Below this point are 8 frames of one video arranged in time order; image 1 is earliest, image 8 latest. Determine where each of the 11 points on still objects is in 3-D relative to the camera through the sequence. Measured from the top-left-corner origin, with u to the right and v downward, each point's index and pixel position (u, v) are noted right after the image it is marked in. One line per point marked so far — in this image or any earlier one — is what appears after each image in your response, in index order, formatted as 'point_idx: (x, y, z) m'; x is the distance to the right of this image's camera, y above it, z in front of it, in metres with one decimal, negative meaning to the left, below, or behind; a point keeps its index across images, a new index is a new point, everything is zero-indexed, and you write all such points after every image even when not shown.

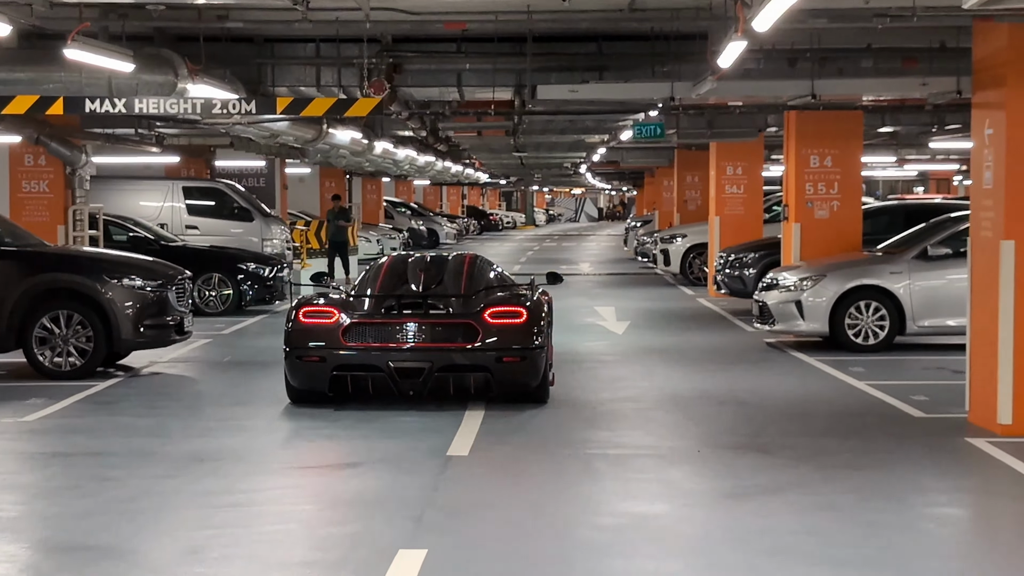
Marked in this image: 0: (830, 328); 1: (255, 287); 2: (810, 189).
0: (+2.6, -0.3, +13.3) m
1: (-2.8, 0.0, +17.6) m
2: (+3.0, +1.0, +15.8) m
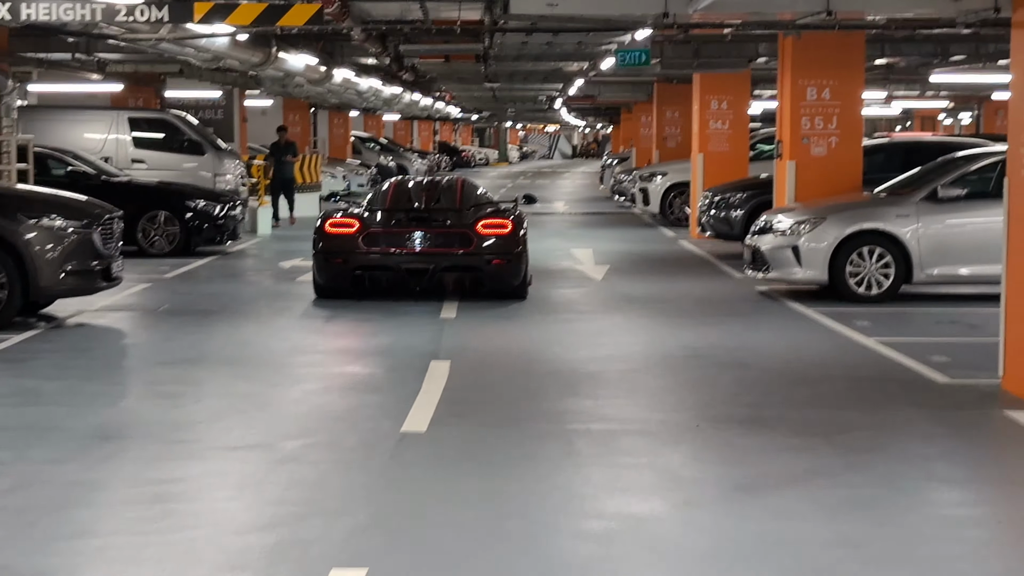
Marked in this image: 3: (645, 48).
0: (+2.4, +0.1, +12.1) m
1: (-3.1, +0.6, +16.4) m
2: (+2.7, +1.5, +14.6) m
3: (+1.3, +2.3, +15.7) m
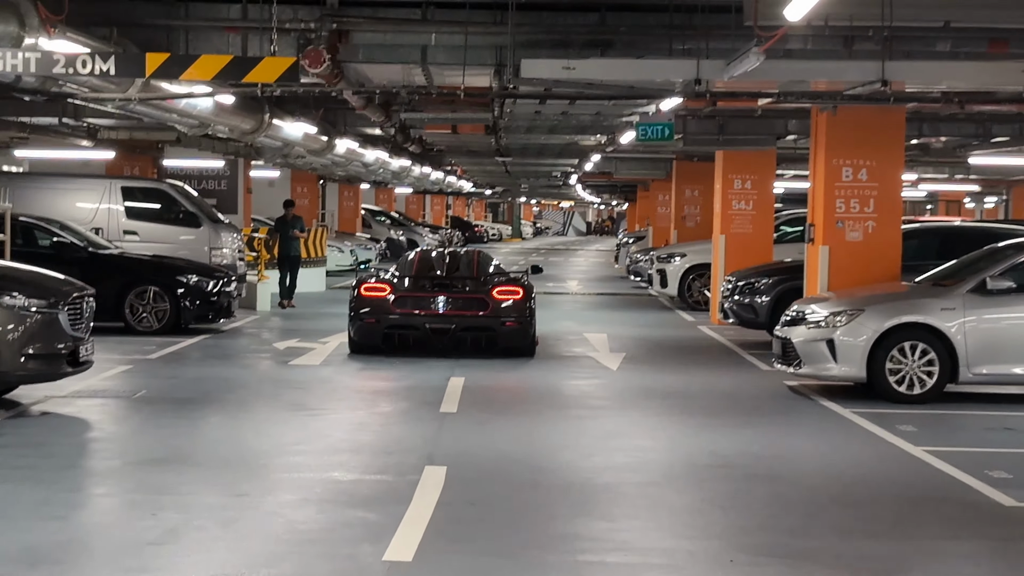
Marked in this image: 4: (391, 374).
0: (+2.5, -0.6, +11.1) m
1: (-3.0, -0.2, +15.4) m
2: (+2.8, +0.7, +13.6) m
3: (+1.4, +1.5, +14.8) m
4: (-0.9, -0.7, +12.6) m
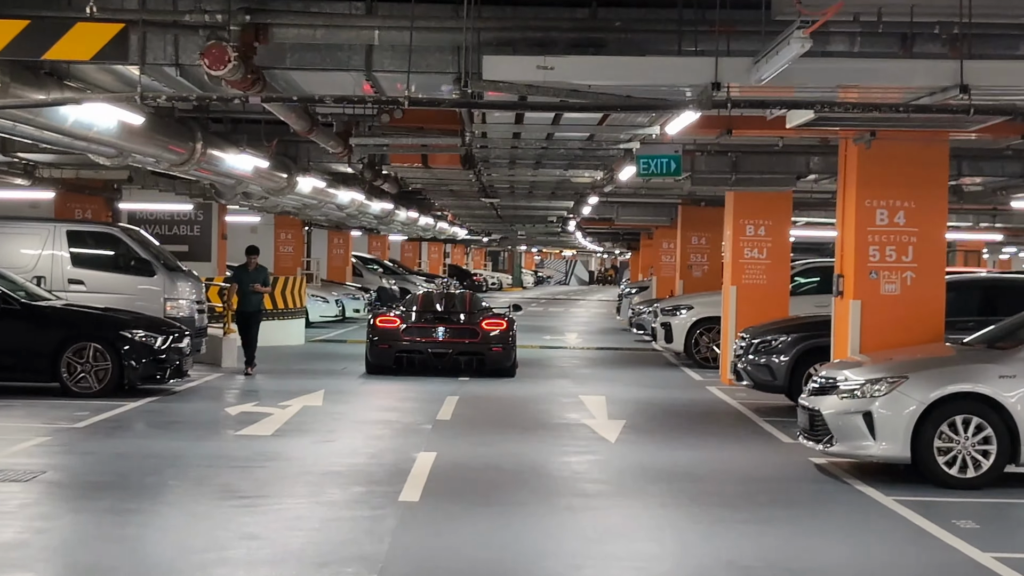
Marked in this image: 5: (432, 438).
0: (+2.3, -1.0, +9.4) m
1: (-3.2, -0.6, +13.7) m
2: (+2.7, +0.2, +11.9) m
3: (+1.3, +1.0, +13.1) m
4: (-1.1, -1.1, +10.8) m
5: (-0.6, -1.1, +11.4) m
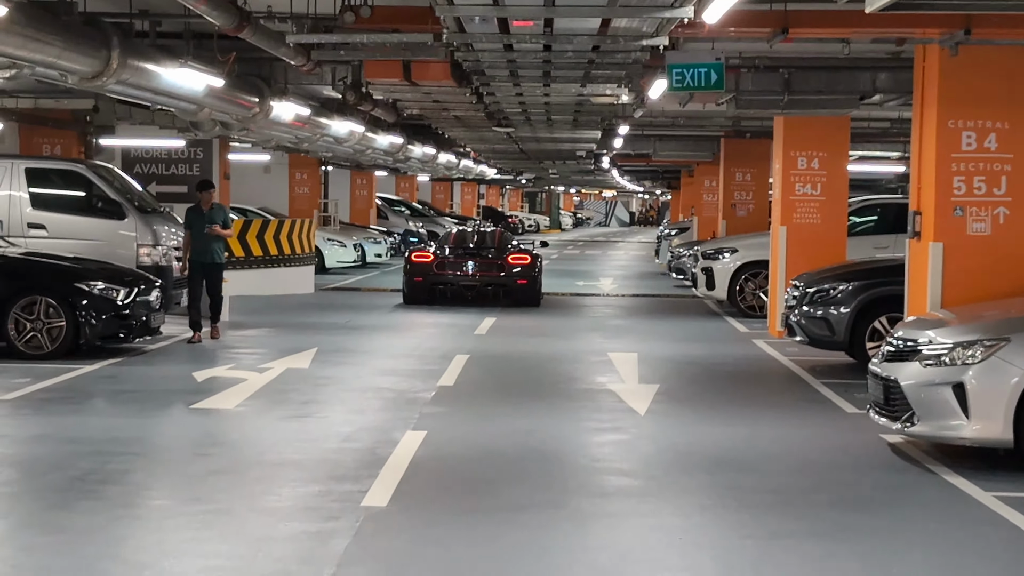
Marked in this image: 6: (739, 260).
0: (+2.3, -0.7, +7.5) m
1: (-3.0, -0.2, +11.9) m
2: (+2.7, +0.6, +9.9) m
3: (+1.4, +1.5, +11.1) m
4: (-1.0, -0.8, +9.0) m
5: (-0.5, -0.7, +9.6) m
6: (+2.6, +0.3, +18.1) m
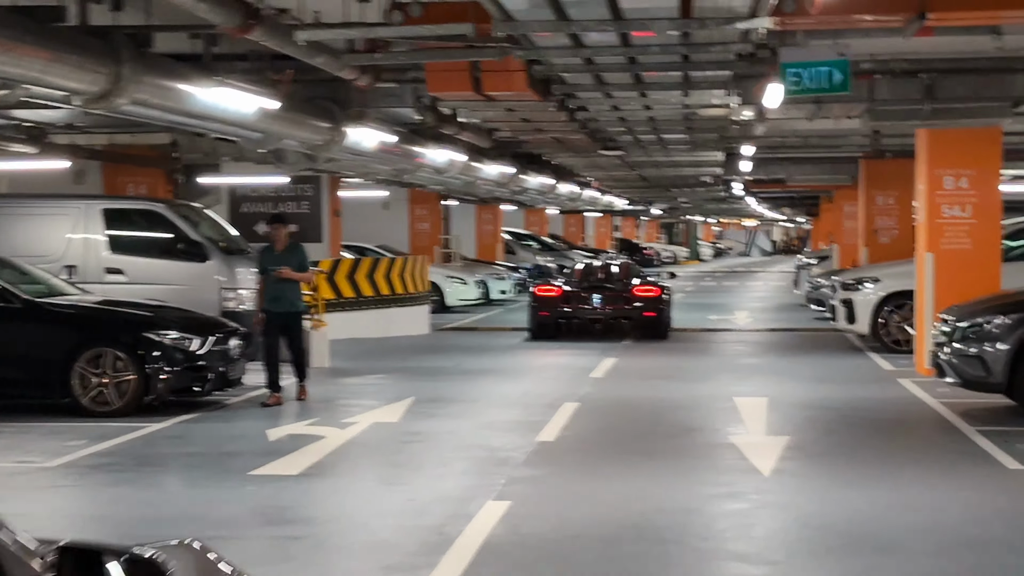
0: (+2.7, -0.8, +6.0) m
1: (-2.3, -0.6, +10.9) m
2: (+3.3, +0.4, +8.5) m
3: (+2.0, +1.2, +9.8) m
4: (-0.5, -1.0, +7.8) m
5: (0.0, -1.0, +8.4) m
6: (+3.8, 0.0, +16.6) m
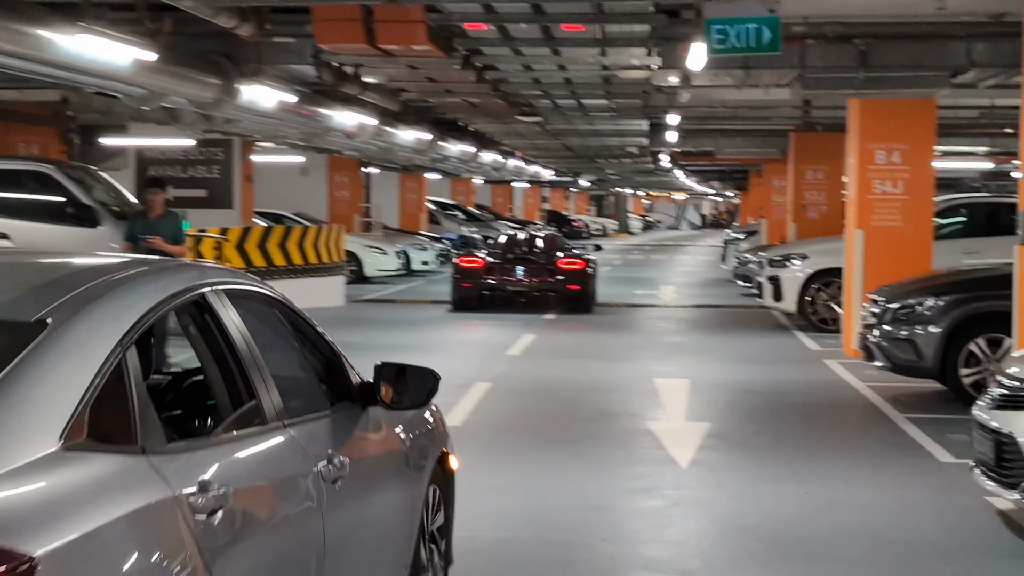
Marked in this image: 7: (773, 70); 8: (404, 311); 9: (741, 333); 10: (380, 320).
0: (+2.3, -0.8, +5.5) m
1: (-2.9, -0.3, +10.2) m
2: (+2.8, +0.5, +8.0) m
3: (+1.5, +1.4, +9.2) m
4: (-1.0, -0.9, +7.2) m
5: (-0.5, -0.8, +7.8) m
6: (+3.0, +0.2, +16.1) m
7: (+2.1, +1.7, +12.7) m
8: (-1.3, -0.3, +19.2) m
9: (+2.3, -0.5, +16.2) m
10: (-1.5, -0.4, +17.7) m
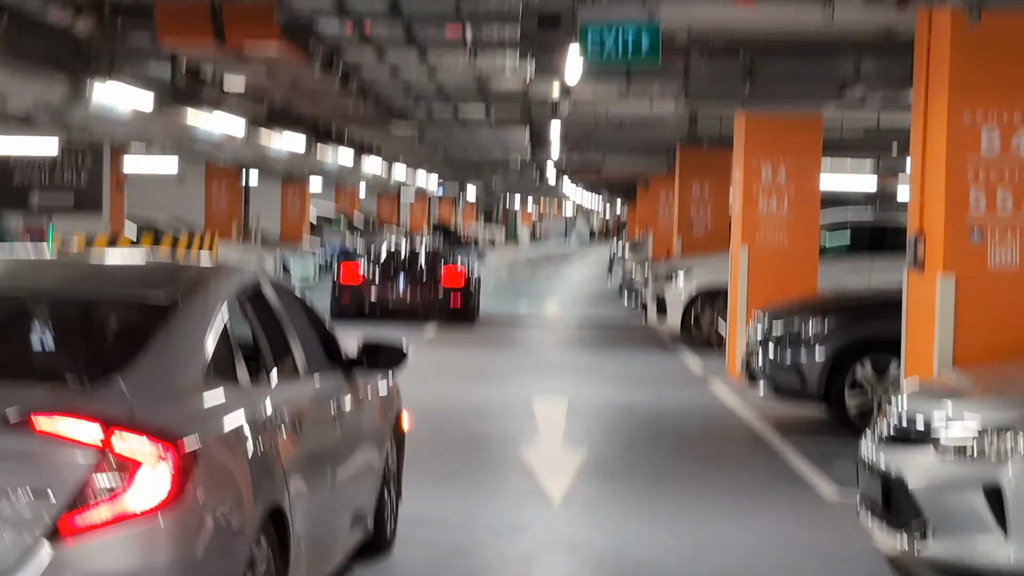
0: (+1.8, -0.9, +5.2) m
1: (-3.7, -0.4, +9.5) m
2: (+2.2, +0.4, +7.7) m
3: (+0.8, +1.2, +8.8) m
4: (-1.6, -0.9, +6.6) m
5: (-1.1, -0.9, +7.2) m
6: (+1.8, 0.0, +15.8) m
7: (+1.1, +1.6, +12.3) m
8: (-2.7, -0.4, +18.5) m
9: (+1.1, -0.6, +15.8) m
10: (-2.8, -0.5, +17.1) m
